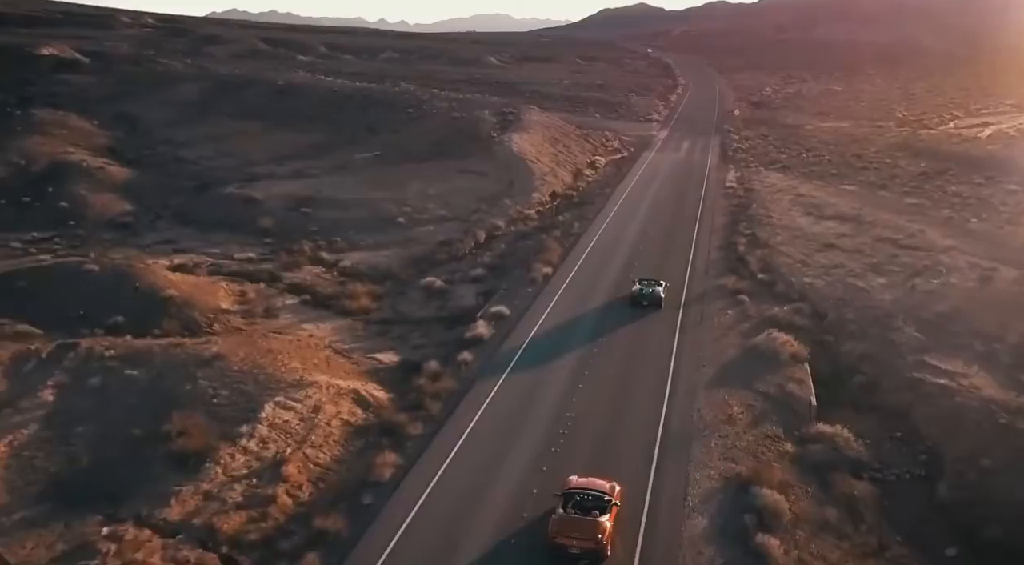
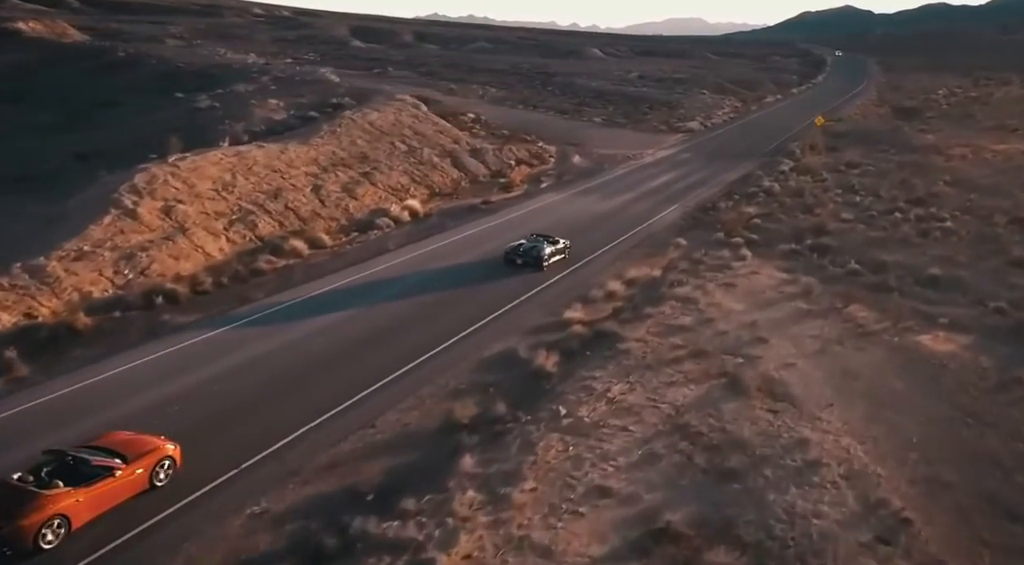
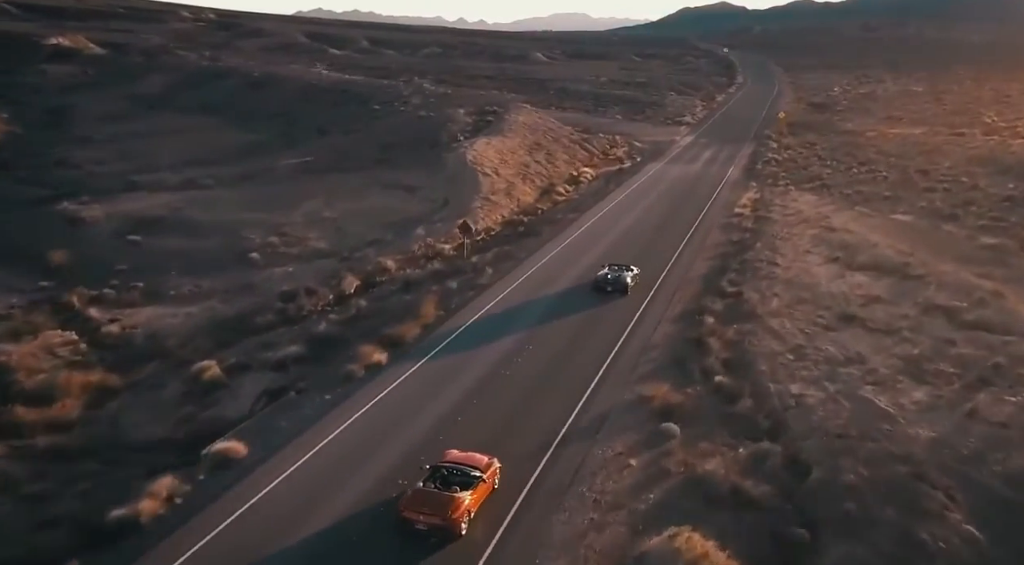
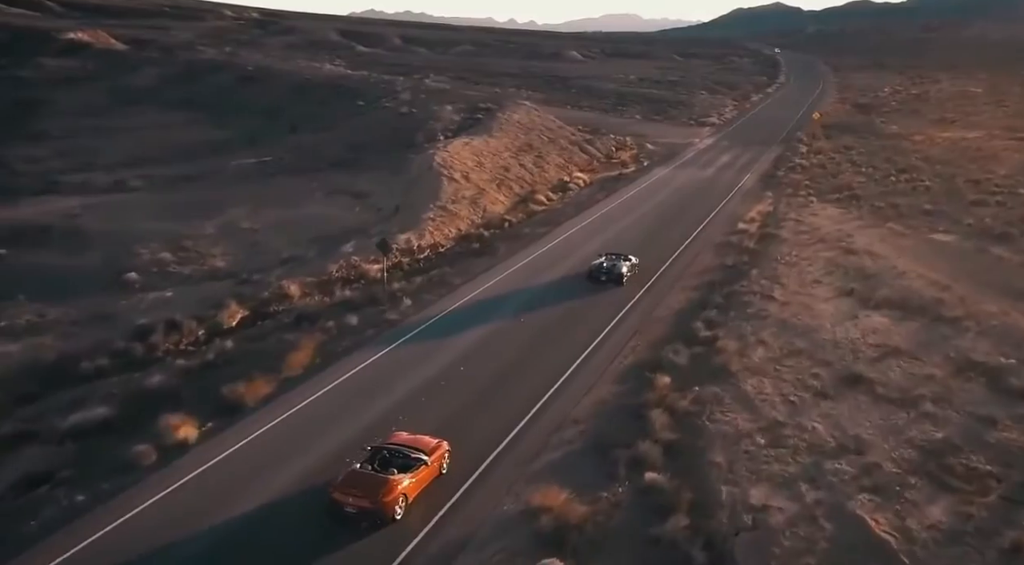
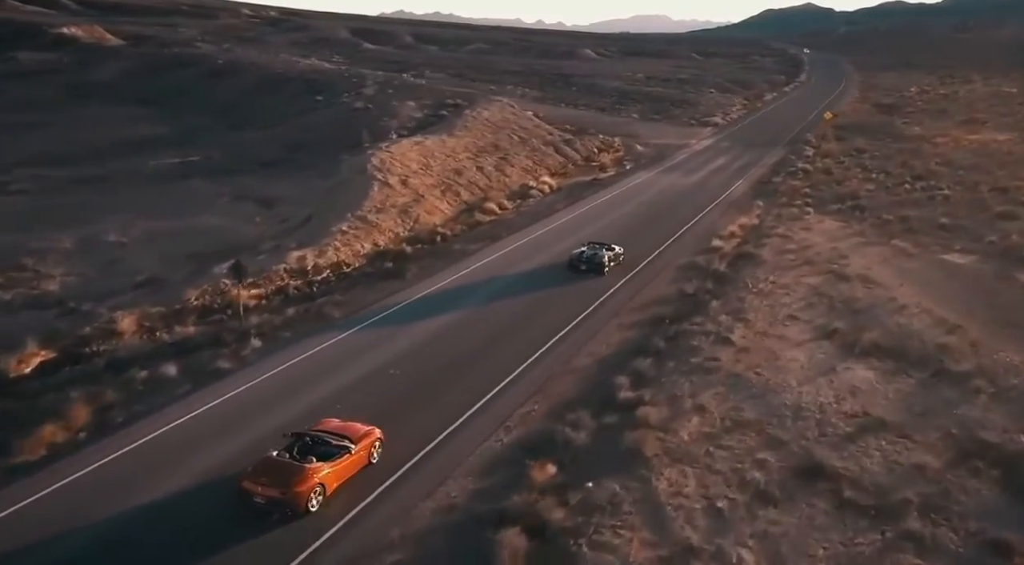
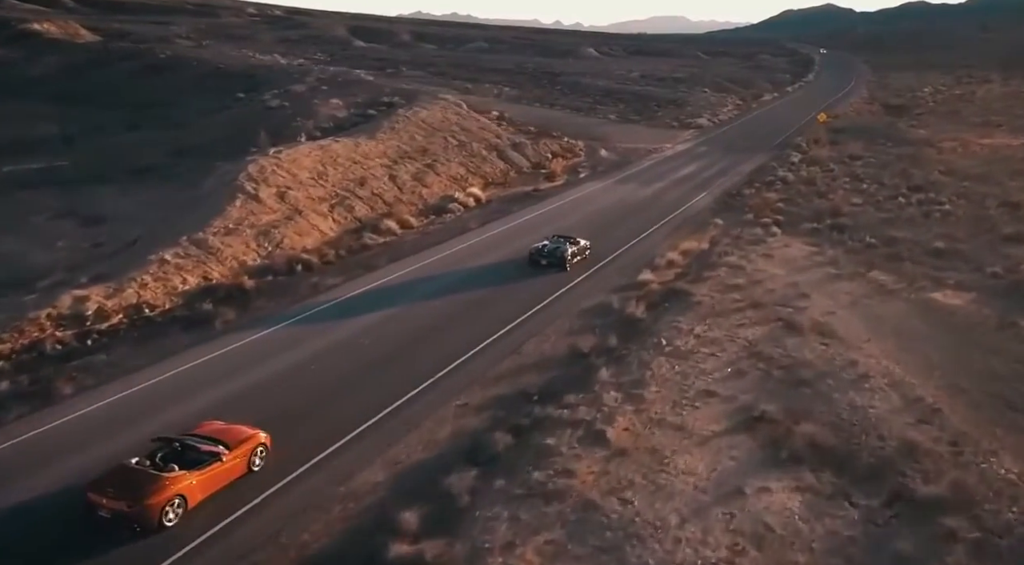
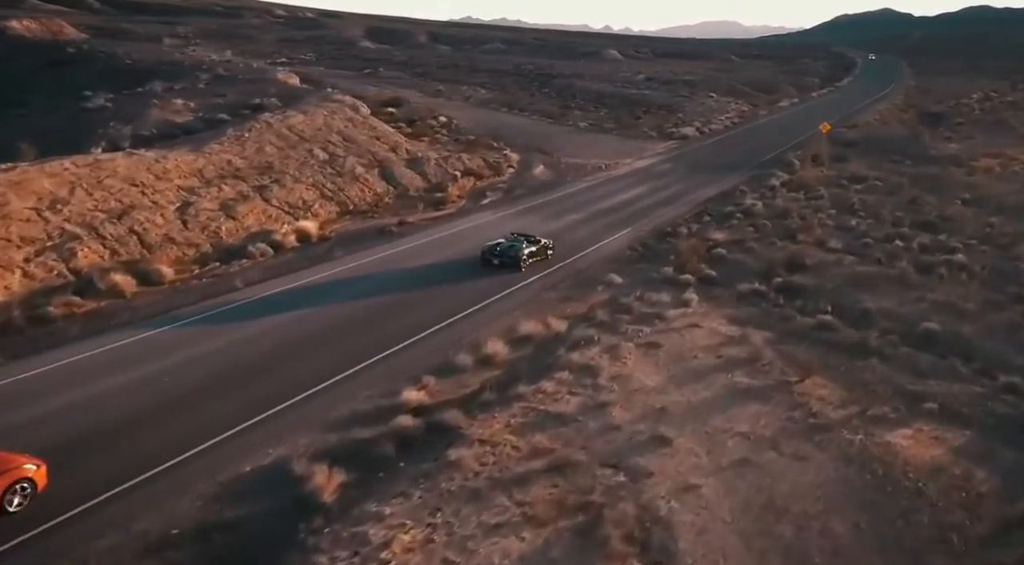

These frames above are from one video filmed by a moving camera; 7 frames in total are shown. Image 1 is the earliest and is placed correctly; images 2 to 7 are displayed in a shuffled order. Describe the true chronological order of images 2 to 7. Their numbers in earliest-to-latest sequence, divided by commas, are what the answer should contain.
3, 4, 5, 6, 2, 7
